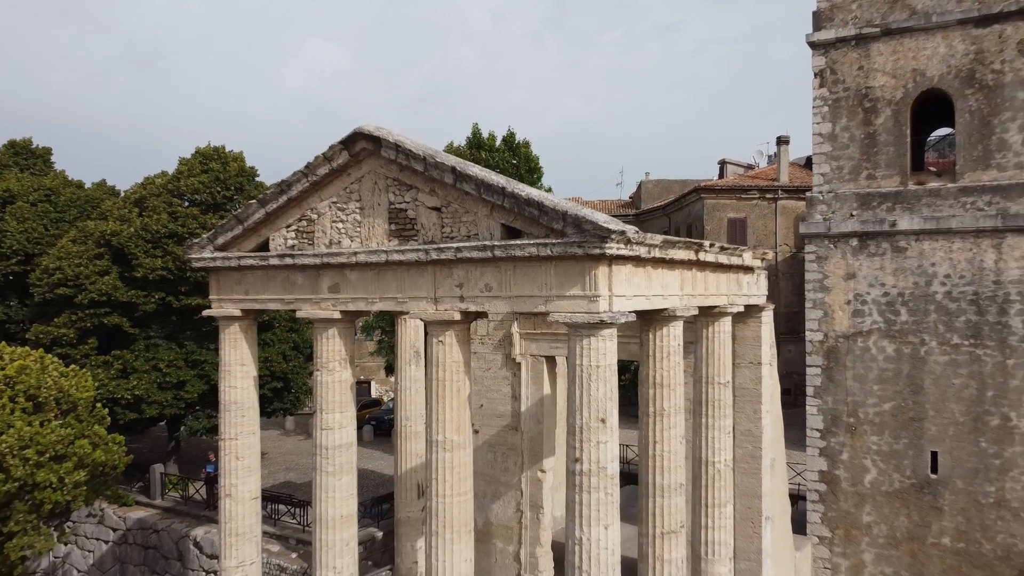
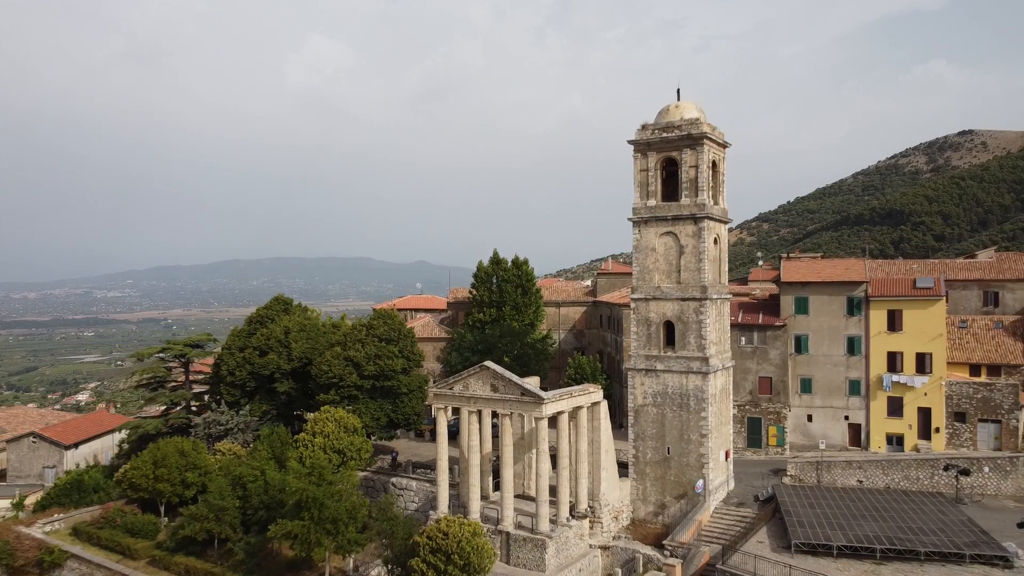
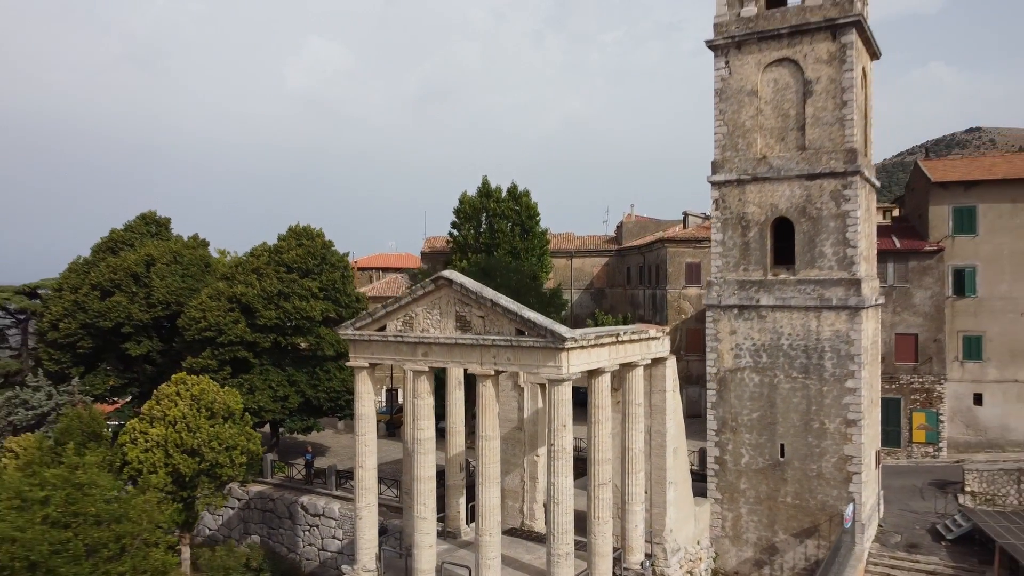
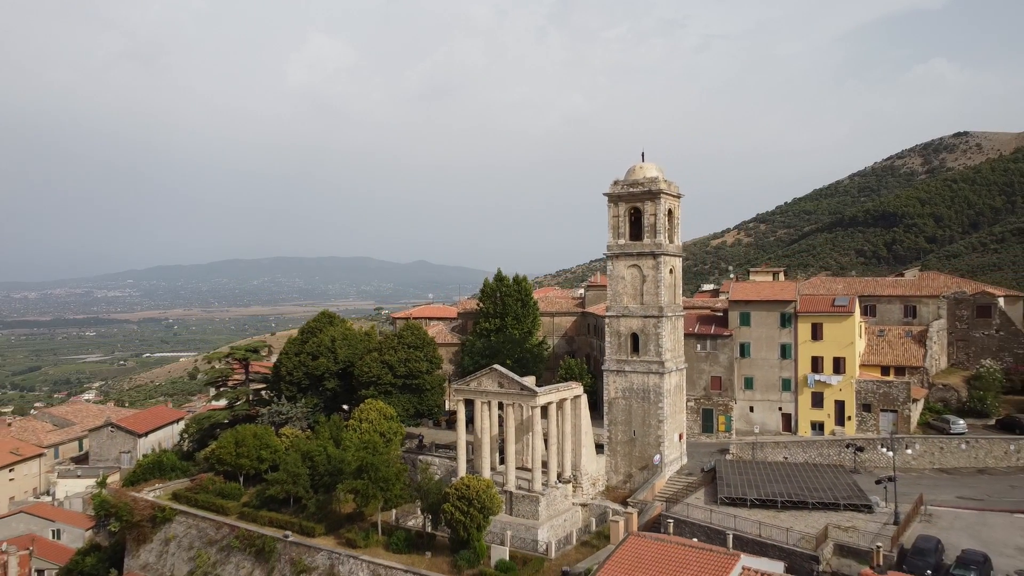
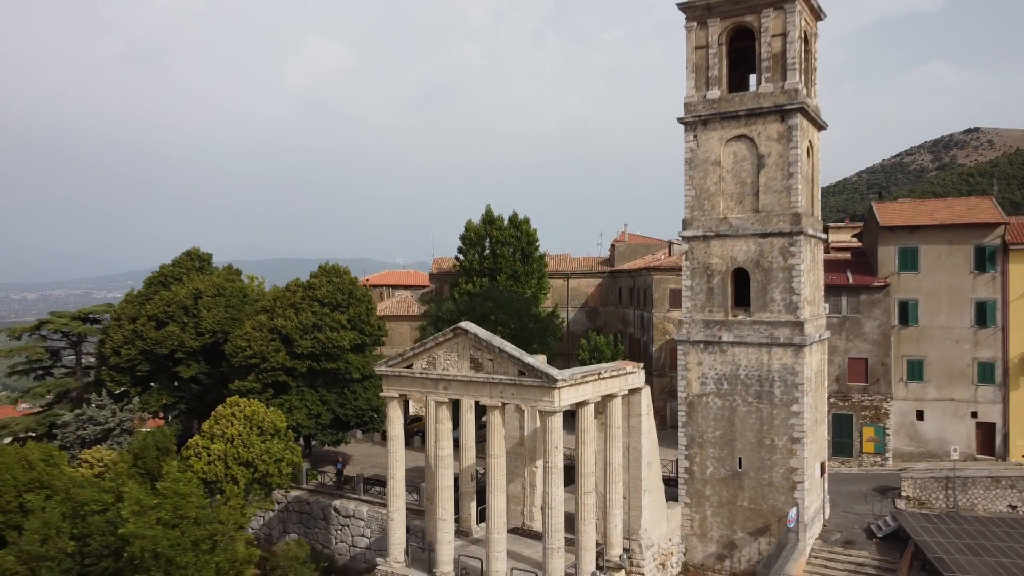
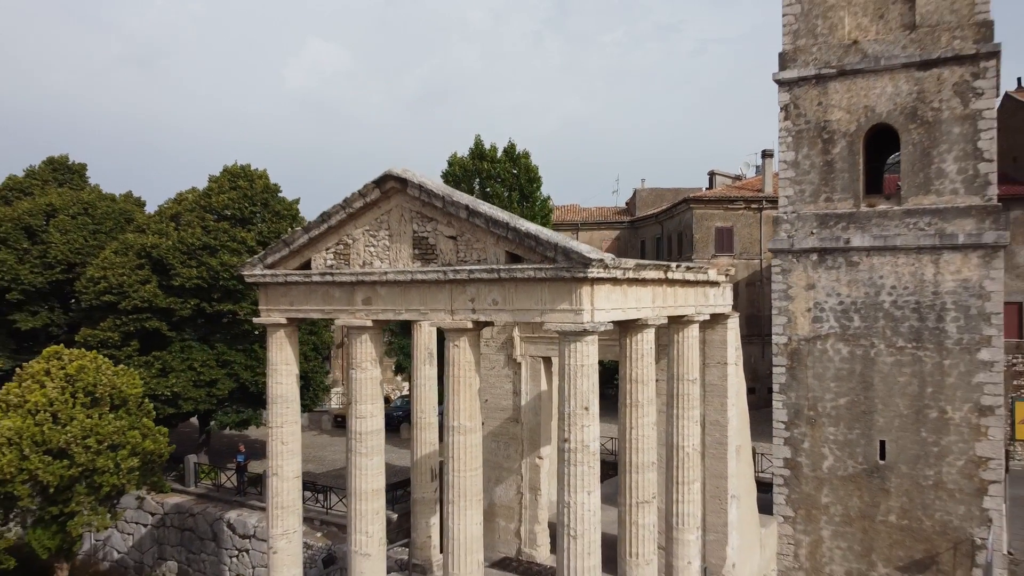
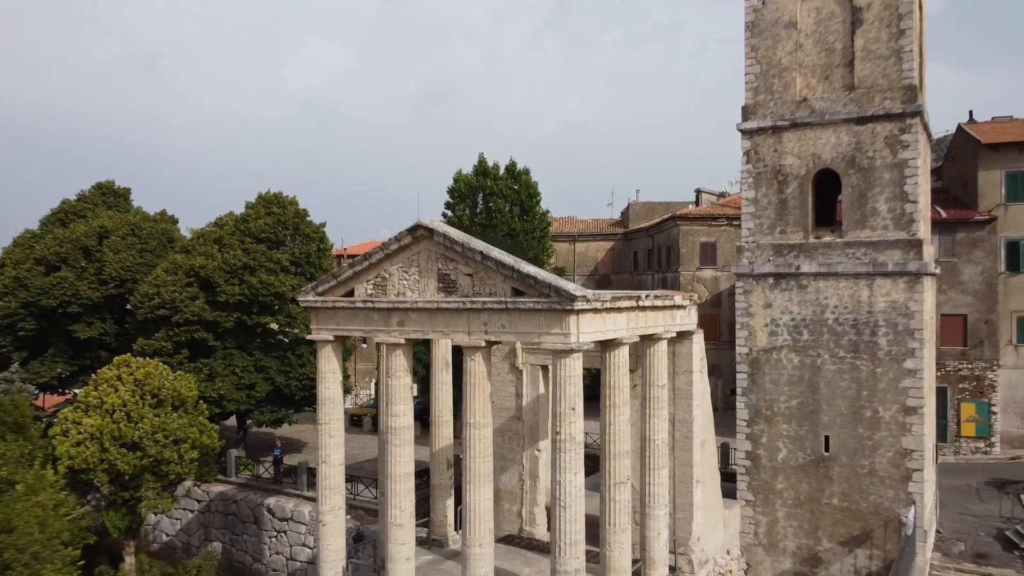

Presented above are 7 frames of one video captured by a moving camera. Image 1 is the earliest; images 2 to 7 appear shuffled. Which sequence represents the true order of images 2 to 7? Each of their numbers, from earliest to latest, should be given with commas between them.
6, 7, 3, 5, 2, 4
